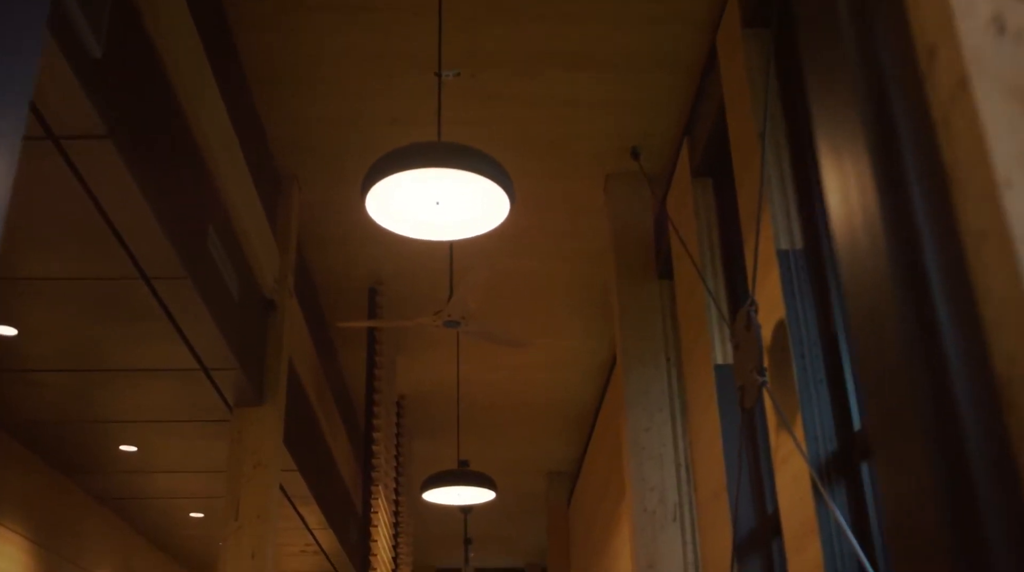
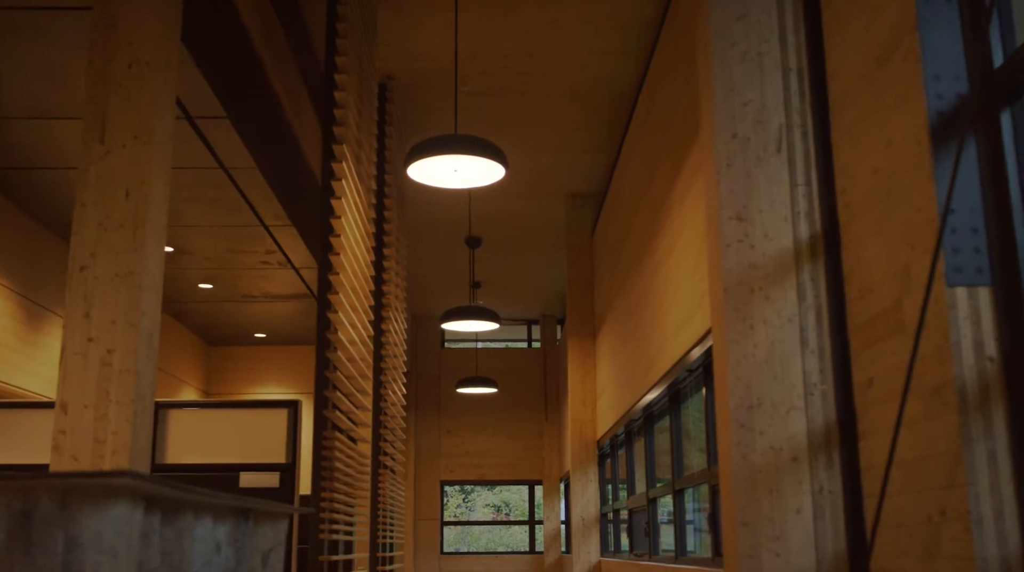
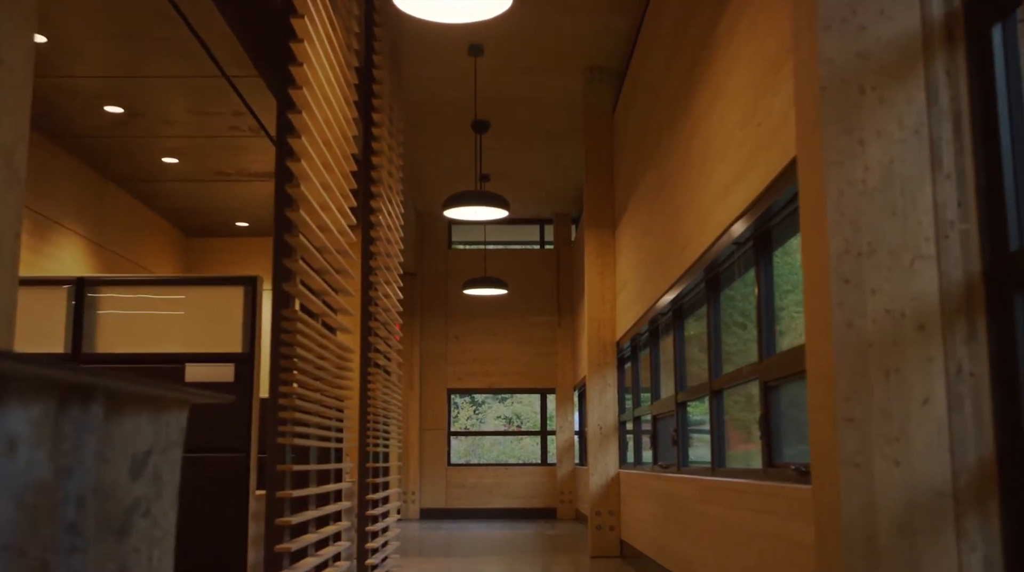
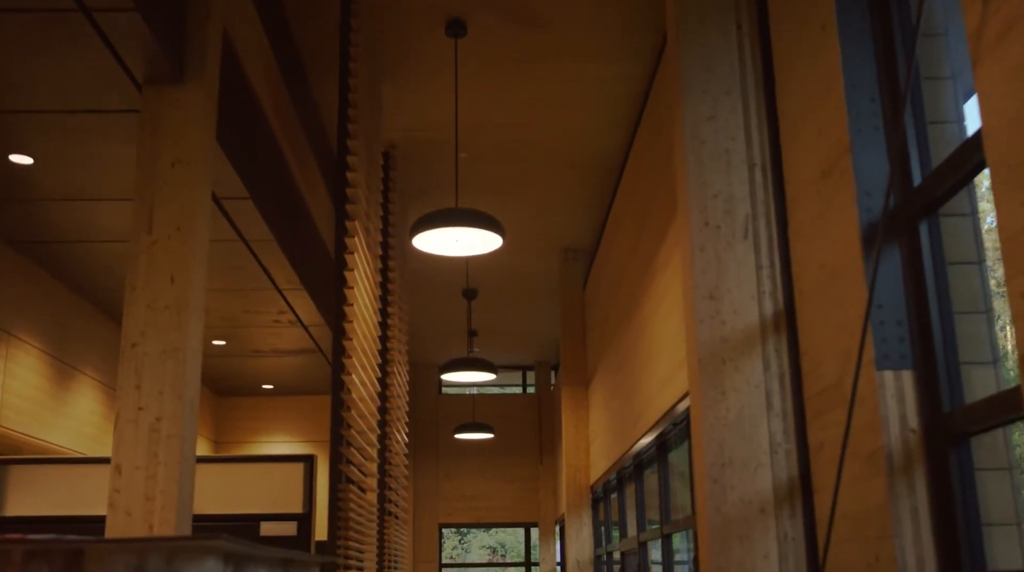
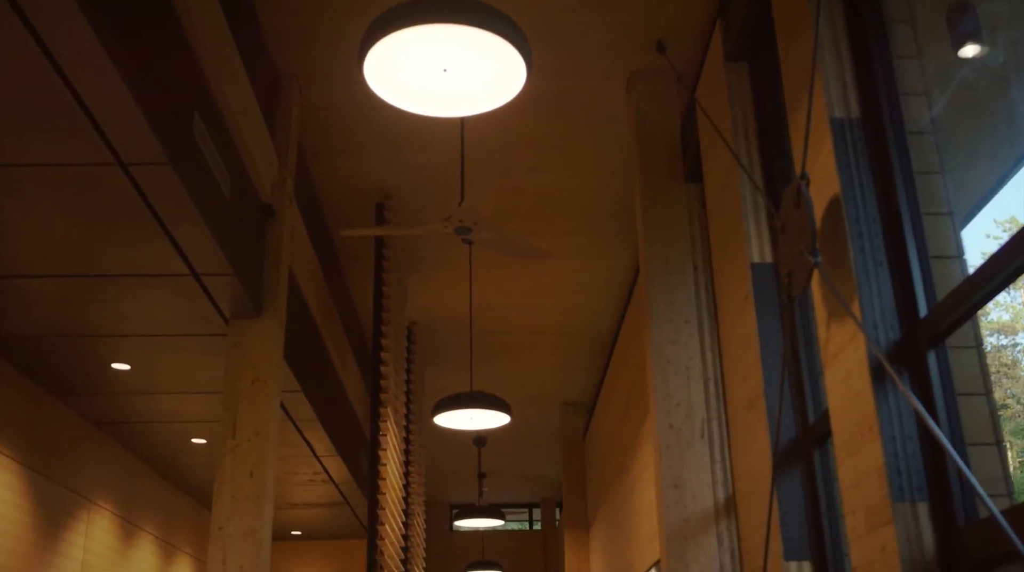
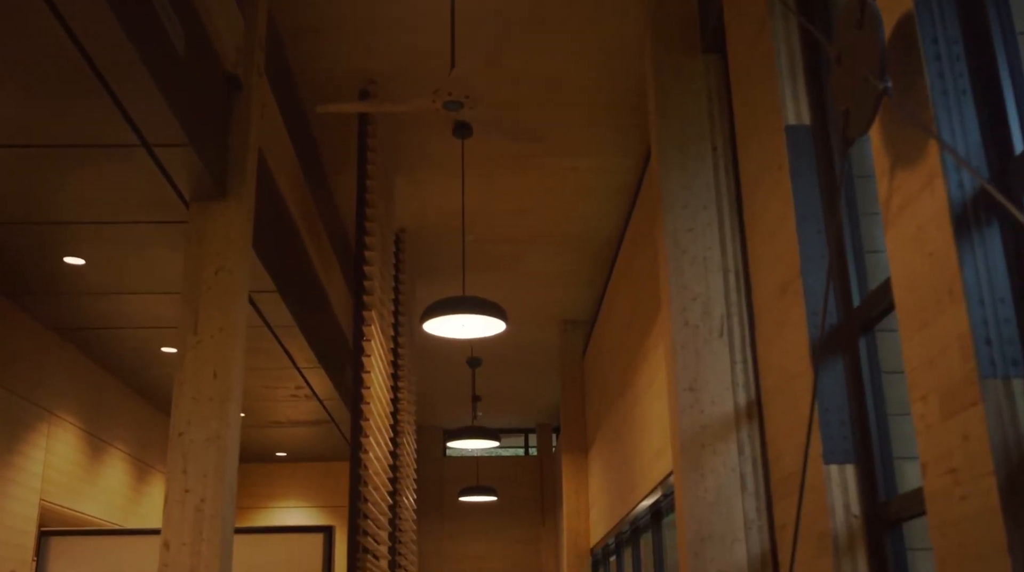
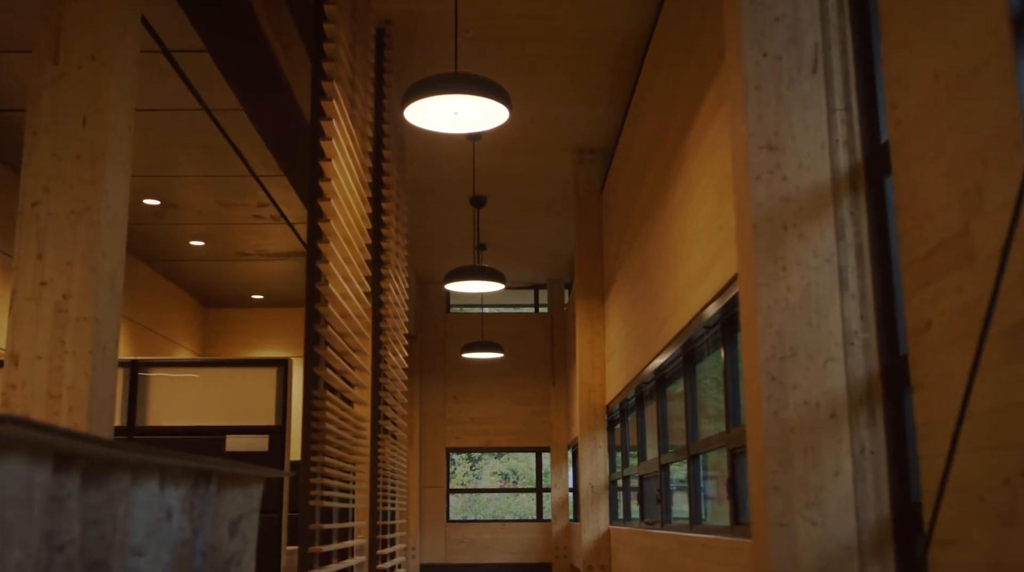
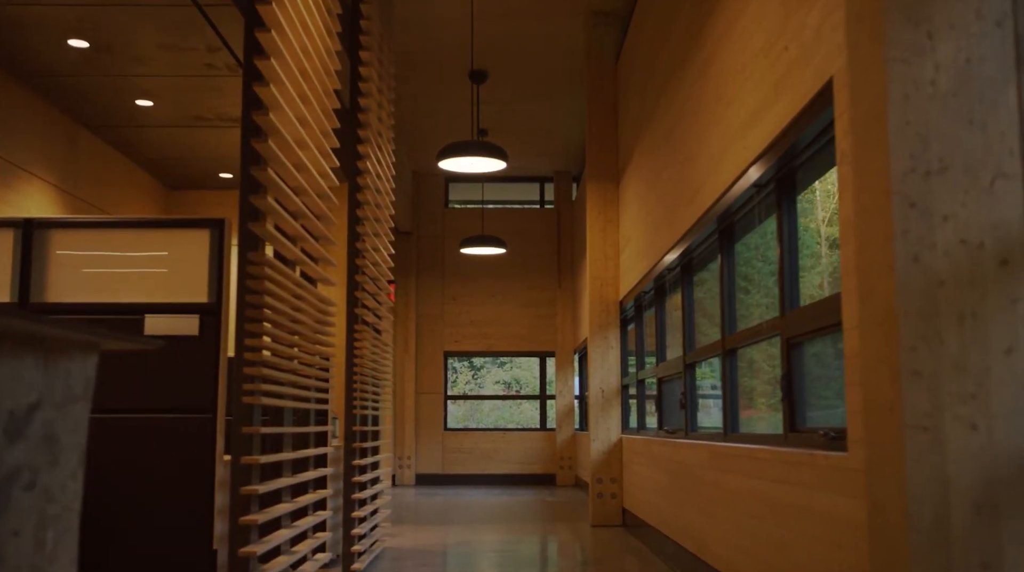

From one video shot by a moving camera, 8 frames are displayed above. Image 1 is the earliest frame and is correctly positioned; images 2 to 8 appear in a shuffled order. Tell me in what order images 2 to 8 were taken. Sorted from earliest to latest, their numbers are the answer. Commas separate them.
5, 6, 4, 2, 7, 3, 8
